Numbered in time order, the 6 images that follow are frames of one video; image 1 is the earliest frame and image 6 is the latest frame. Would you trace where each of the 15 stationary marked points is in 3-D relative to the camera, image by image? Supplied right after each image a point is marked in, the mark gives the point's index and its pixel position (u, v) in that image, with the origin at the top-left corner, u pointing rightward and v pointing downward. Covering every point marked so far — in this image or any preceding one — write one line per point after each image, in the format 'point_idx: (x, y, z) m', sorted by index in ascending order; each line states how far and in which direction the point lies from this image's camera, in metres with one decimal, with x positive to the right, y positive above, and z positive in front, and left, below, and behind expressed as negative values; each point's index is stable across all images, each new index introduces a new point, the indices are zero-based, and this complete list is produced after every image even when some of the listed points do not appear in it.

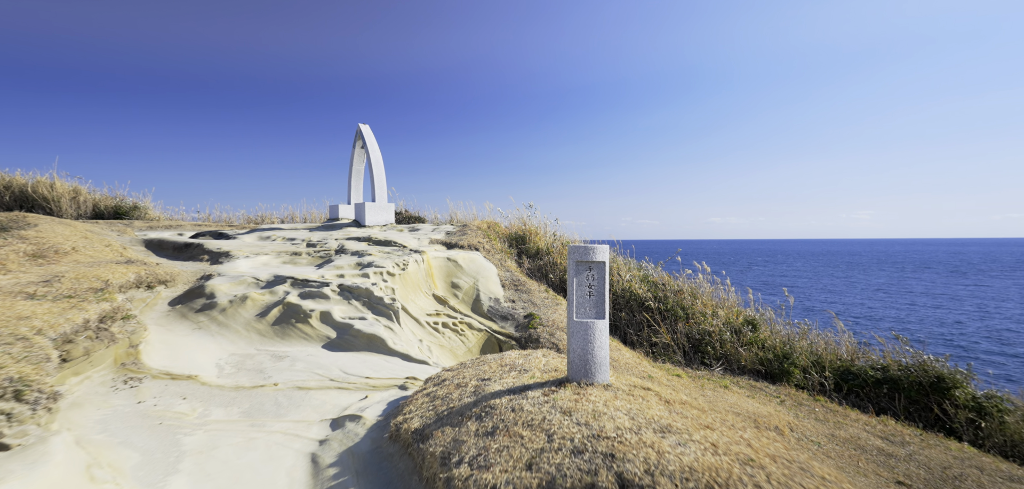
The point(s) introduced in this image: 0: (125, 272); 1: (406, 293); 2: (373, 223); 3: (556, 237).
0: (-4.2, -0.3, +4.4) m
1: (-1.4, -0.6, +5.4) m
2: (-3.1, +0.5, +9.0) m
3: (+0.8, +0.1, +7.5) m
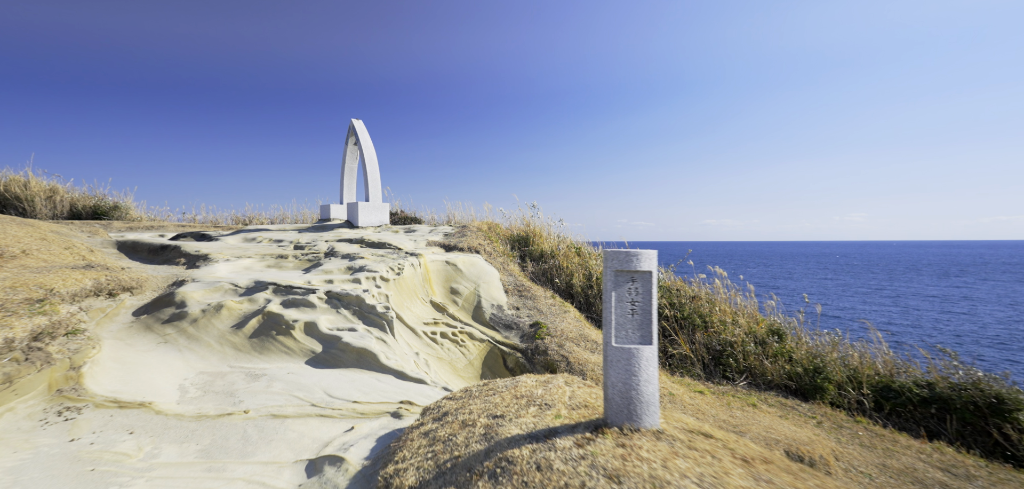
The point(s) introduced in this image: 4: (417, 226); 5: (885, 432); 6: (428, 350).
0: (-4.2, -0.3, +3.9) m
1: (-1.4, -0.7, +4.9) m
2: (-3.1, +0.4, +8.6) m
3: (+0.8, +0.1, +7.1) m
4: (-2.0, +0.4, +8.8) m
5: (+3.1, -1.6, +3.3) m
6: (-0.9, -1.1, +4.4) m
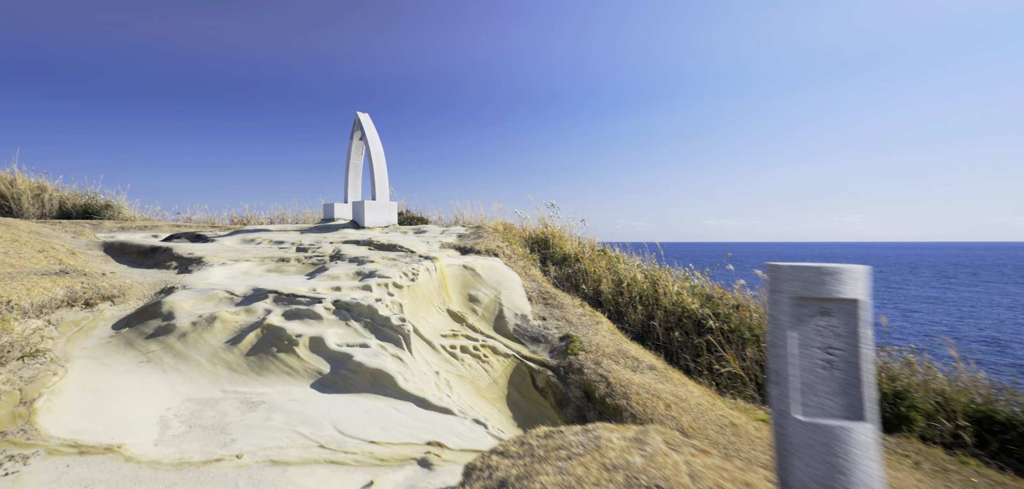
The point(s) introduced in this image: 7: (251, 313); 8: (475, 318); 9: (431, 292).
0: (-3.9, -0.4, +3.4) m
1: (-1.1, -0.7, +4.4) m
2: (-2.8, +0.4, +8.0) m
3: (+1.2, +0.1, +6.6) m
4: (-1.7, +0.4, +8.3) m
5: (+3.4, -1.6, +2.8) m
6: (-0.6, -1.2, +3.9) m
7: (-2.4, -0.6, +3.7) m
8: (-0.4, -0.9, +4.8) m
9: (-1.0, -0.6, +4.8) m
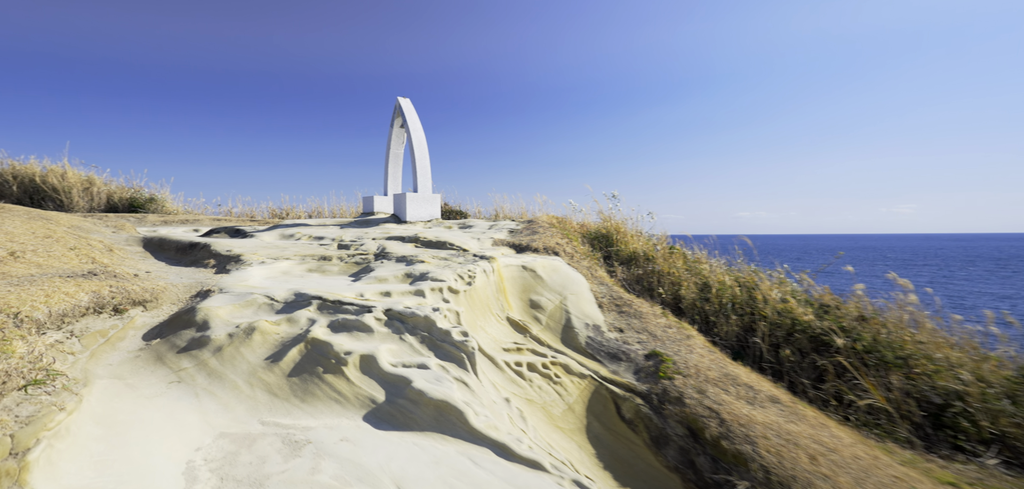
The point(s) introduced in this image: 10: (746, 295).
0: (-3.3, -0.3, +3.0) m
1: (-0.4, -0.7, +3.8) m
2: (-1.8, +0.5, +7.6) m
3: (+2.0, +0.1, +5.8) m
4: (-0.7, +0.5, +7.7) m
5: (+3.9, -1.6, +1.9) m
6: (0.0, -1.2, +3.3) m
7: (-1.8, -0.6, +3.3) m
8: (+0.3, -0.8, +4.1) m
9: (-0.2, -0.6, +4.2) m
10: (+2.5, -0.5, +4.3) m
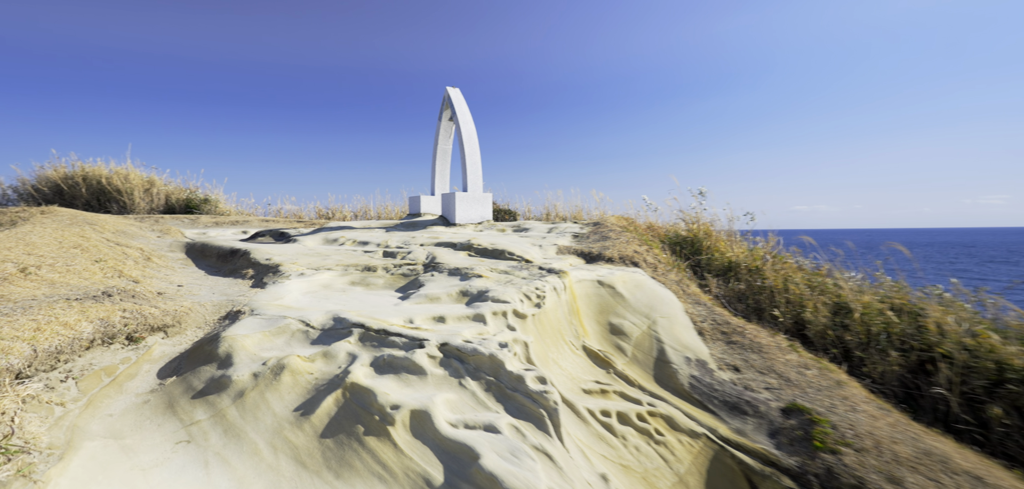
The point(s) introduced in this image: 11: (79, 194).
0: (-2.7, -0.5, +2.5) m
1: (+0.3, -0.8, +3.1) m
2: (-0.8, +0.4, +6.9) m
3: (+2.8, 0.0, +4.8) m
4: (+0.3, +0.4, +7.0) m
5: (+4.3, -1.8, +0.8) m
6: (+0.6, -1.3, +2.5) m
7: (-1.2, -0.7, +2.6) m
8: (+0.9, -0.9, +3.3) m
9: (+0.4, -0.7, +3.4) m
10: (+3.1, -0.6, +3.2) m
11: (-10.2, +1.2, +9.5) m
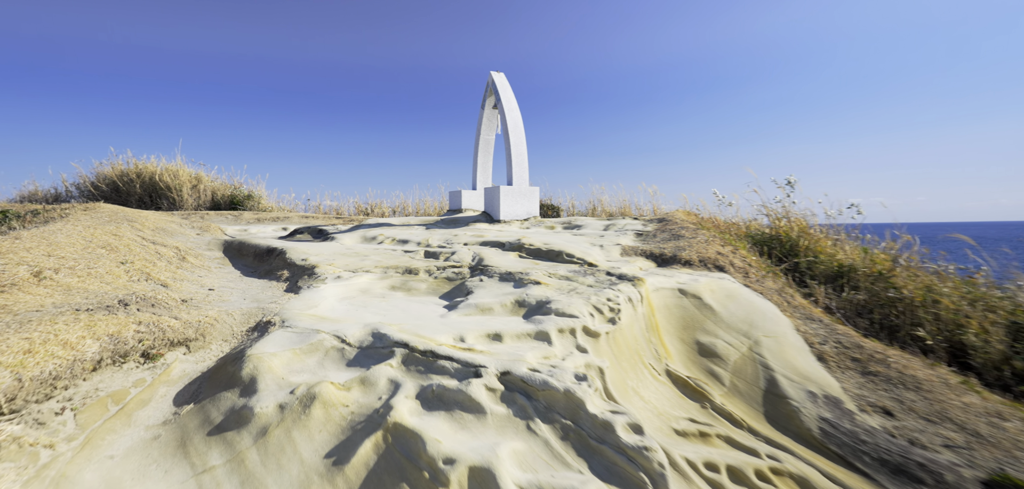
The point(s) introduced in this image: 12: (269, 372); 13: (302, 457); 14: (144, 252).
0: (-2.3, -0.5, +2.2) m
1: (+0.7, -0.8, +2.5) m
2: (0.0, +0.5, +6.4) m
3: (+3.4, 0.0, +4.0) m
4: (+1.0, +0.4, +6.3) m
5: (+4.6, -1.8, -0.2) m
6: (+1.0, -1.3, +1.8) m
7: (-0.8, -0.8, +2.2) m
8: (+1.4, -1.0, +2.7) m
9: (+0.9, -0.7, +2.8) m
10: (+3.6, -0.7, +2.4) m
11: (-9.1, +1.3, +9.8) m
12: (-1.4, -0.7, +2.3) m
13: (-1.0, -1.0, +1.9) m
14: (-3.4, -0.1, +3.7) m
